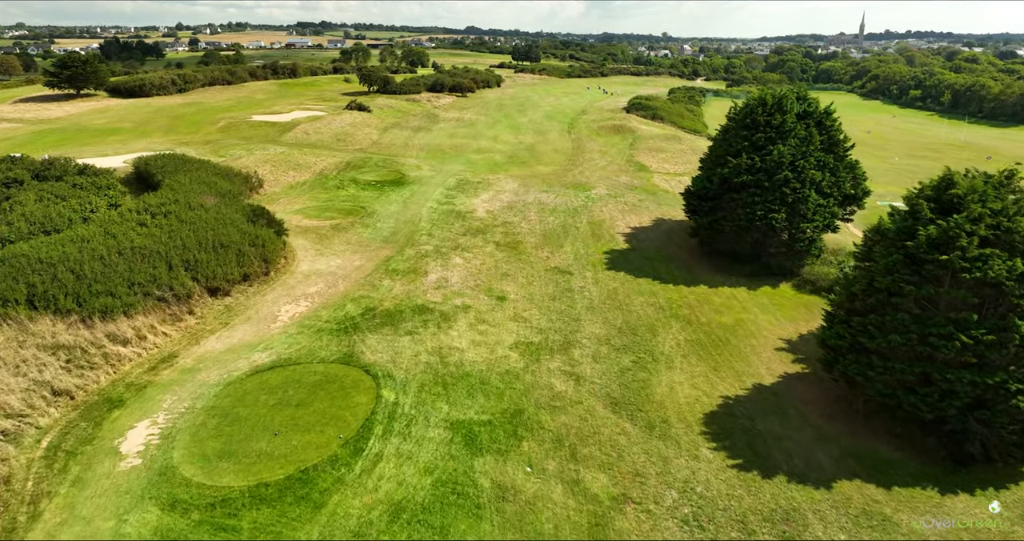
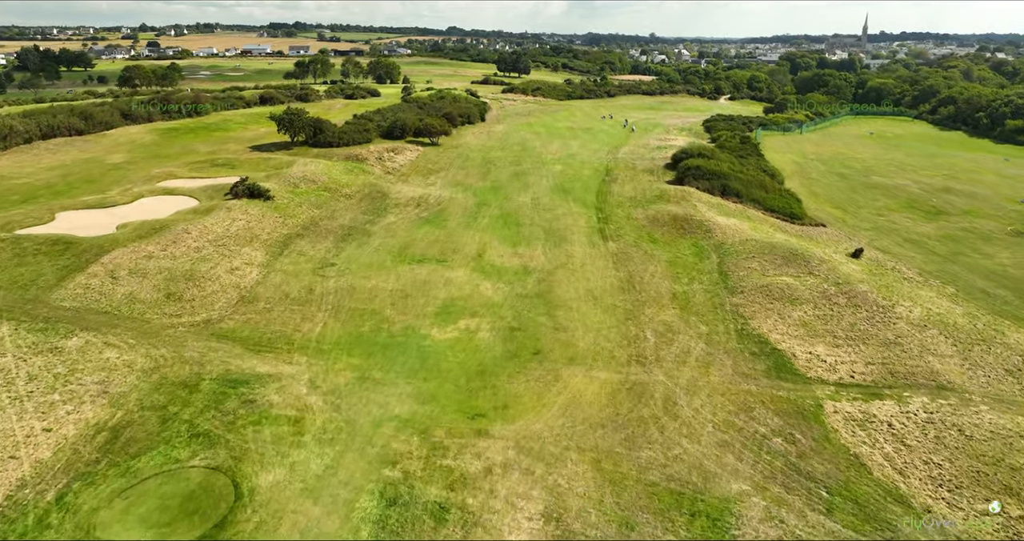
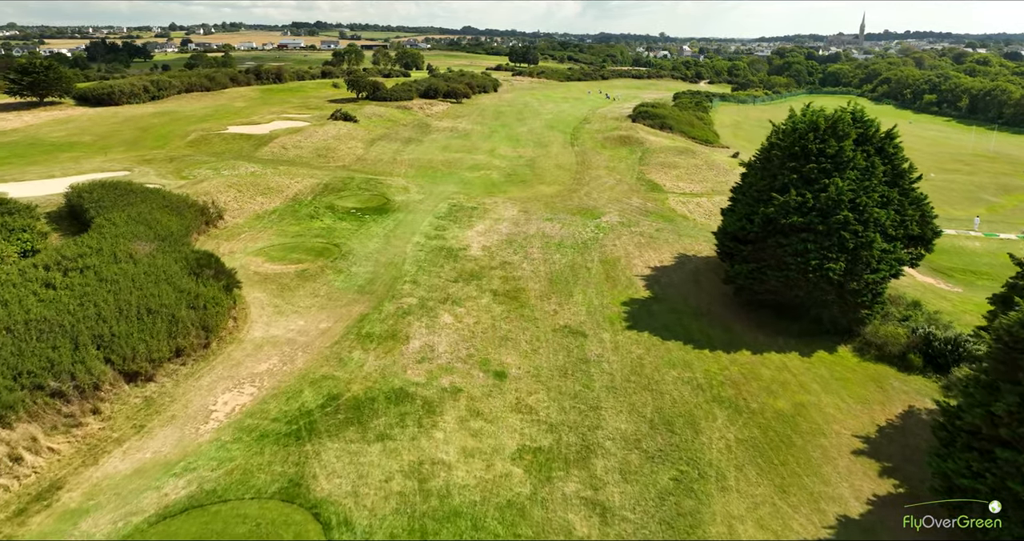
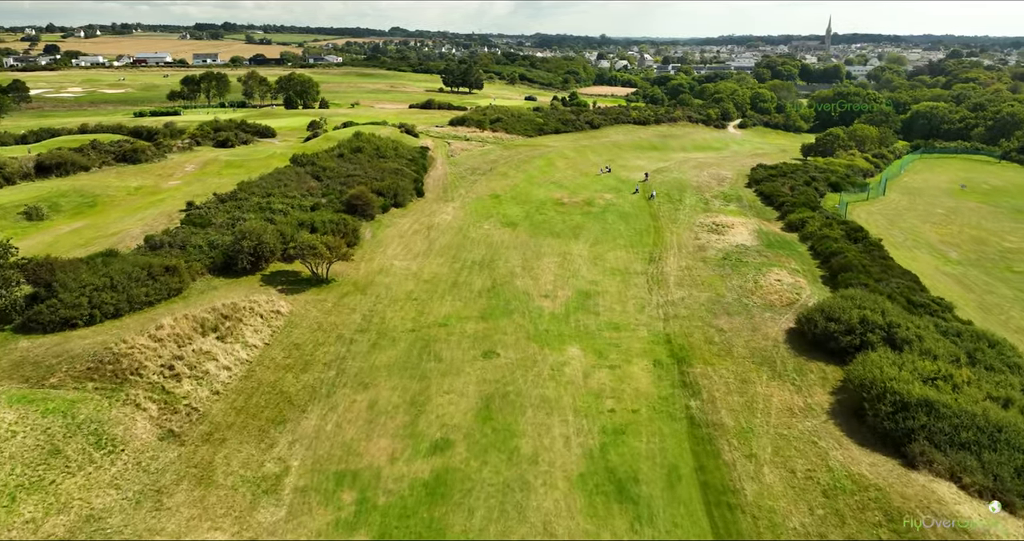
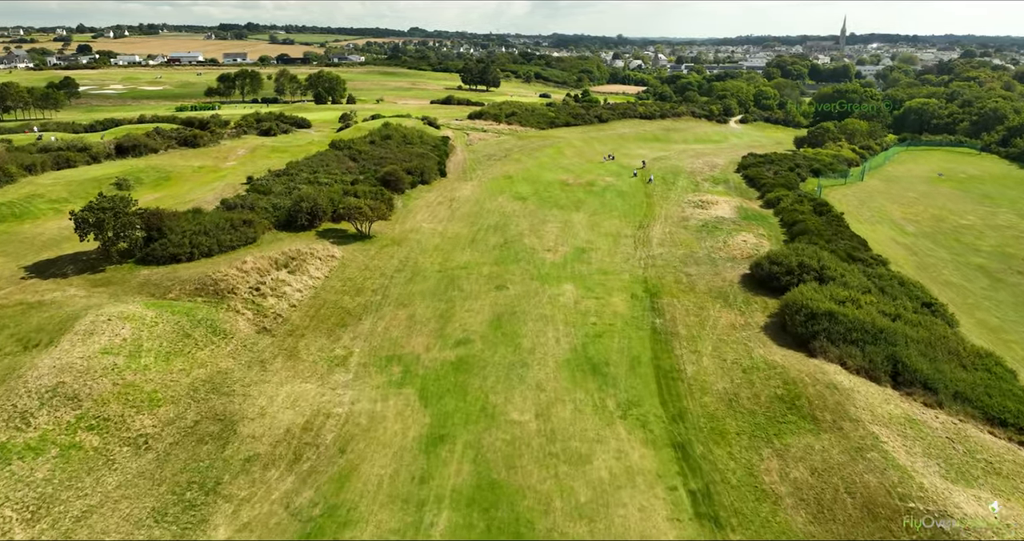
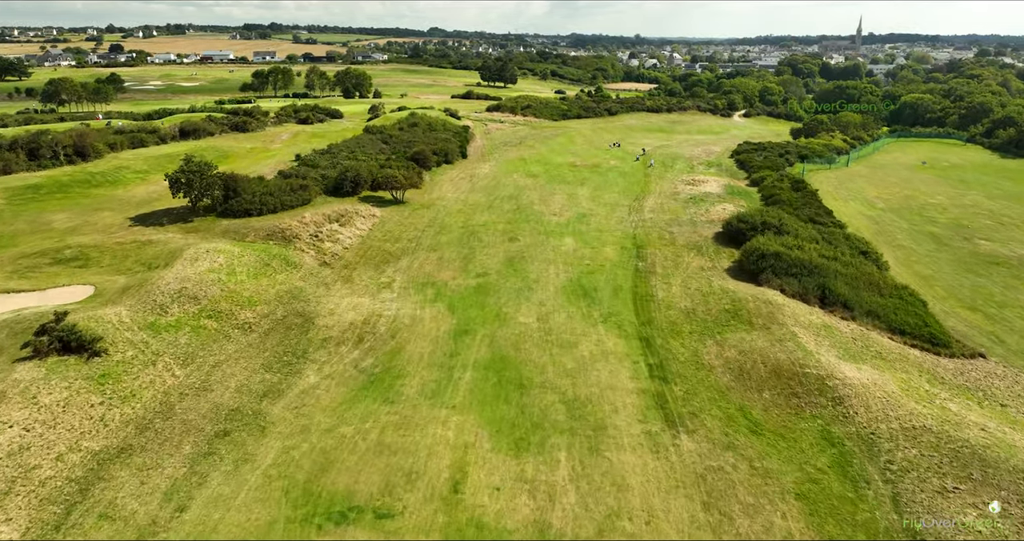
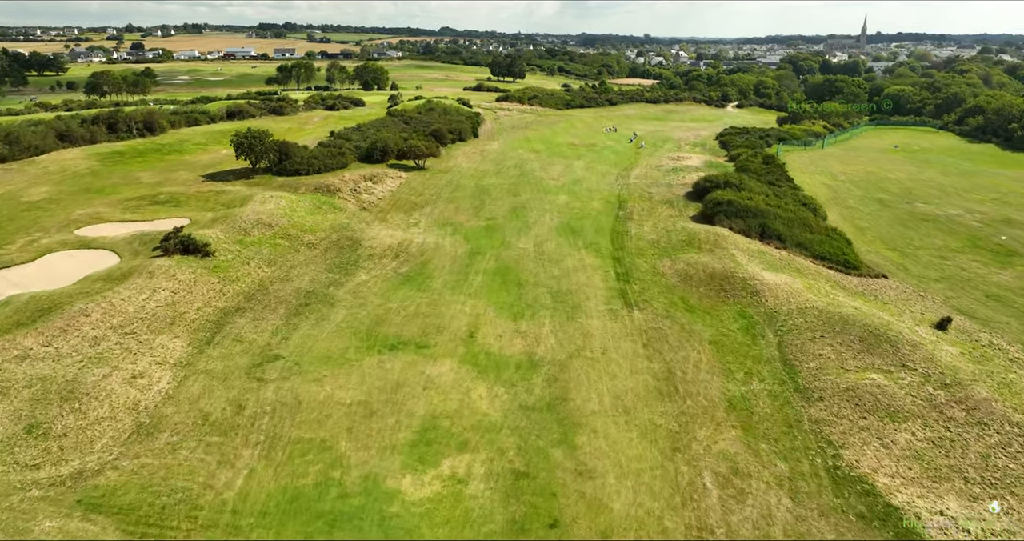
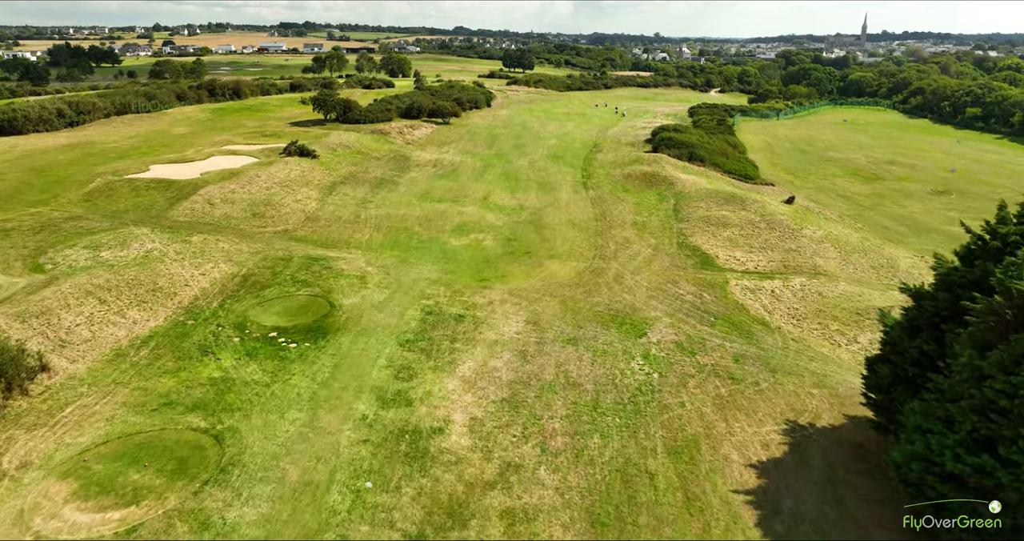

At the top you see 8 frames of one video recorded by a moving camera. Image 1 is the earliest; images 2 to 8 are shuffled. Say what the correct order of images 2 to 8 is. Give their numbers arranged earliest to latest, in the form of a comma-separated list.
3, 8, 2, 7, 6, 5, 4
